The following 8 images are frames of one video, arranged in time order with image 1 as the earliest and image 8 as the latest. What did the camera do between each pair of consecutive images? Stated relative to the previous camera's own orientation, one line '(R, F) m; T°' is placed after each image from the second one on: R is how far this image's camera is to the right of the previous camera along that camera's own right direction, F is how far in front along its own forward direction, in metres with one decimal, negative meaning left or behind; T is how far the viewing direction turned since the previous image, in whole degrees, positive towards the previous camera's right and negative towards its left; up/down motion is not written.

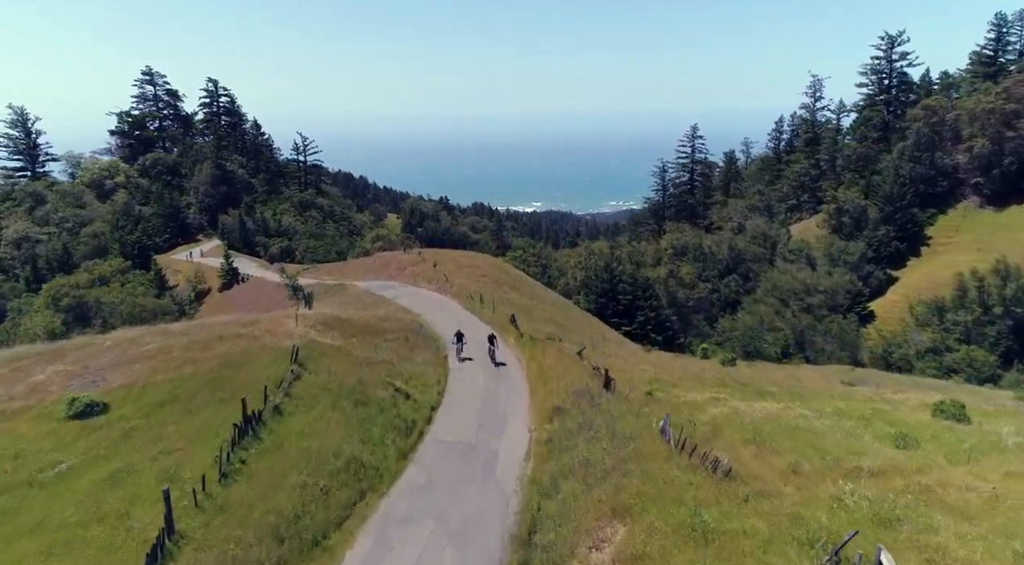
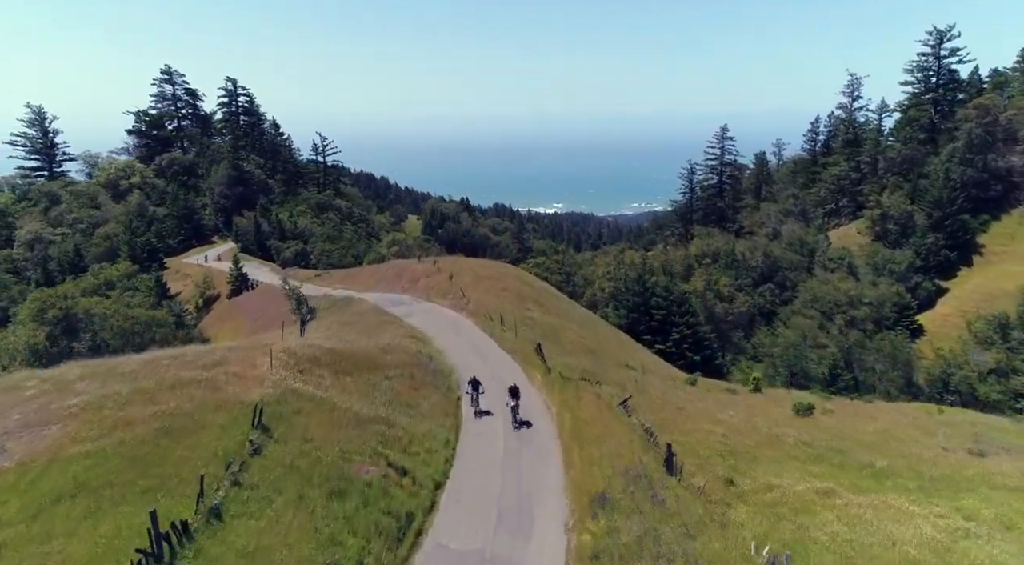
(-0.2, +5.3) m; -2°
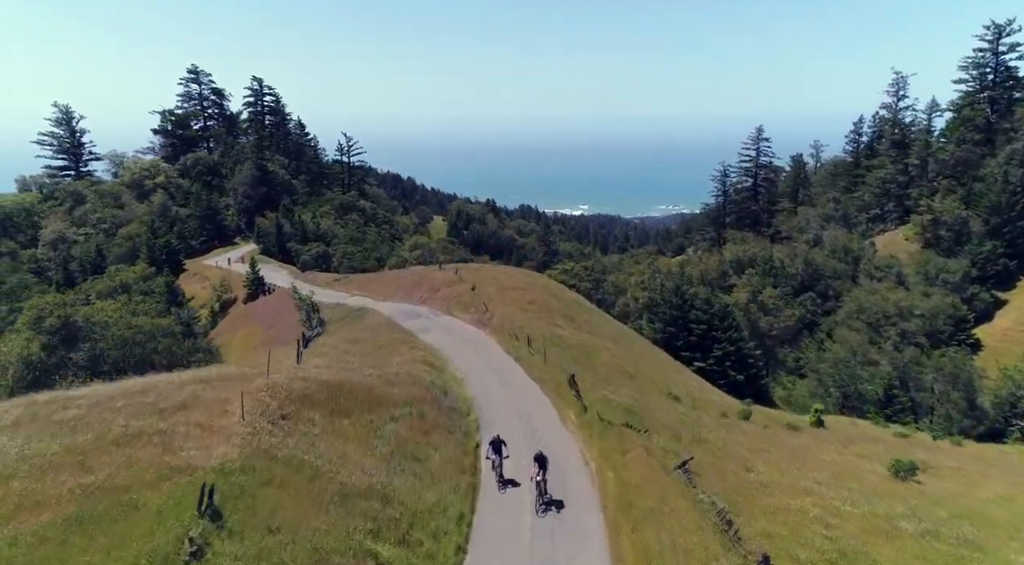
(-0.2, +4.3) m; -2°
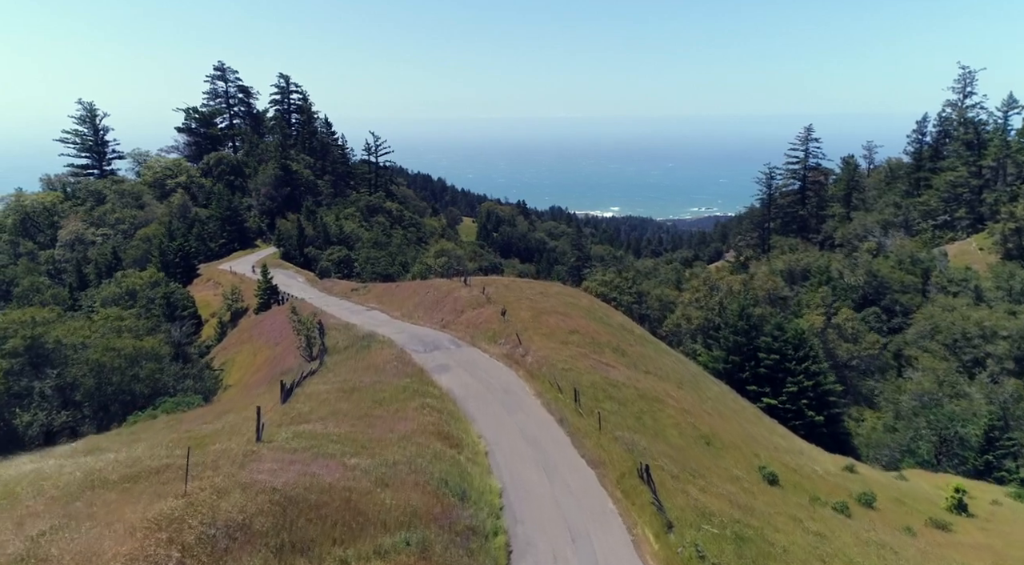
(-0.5, +7.8) m; -2°
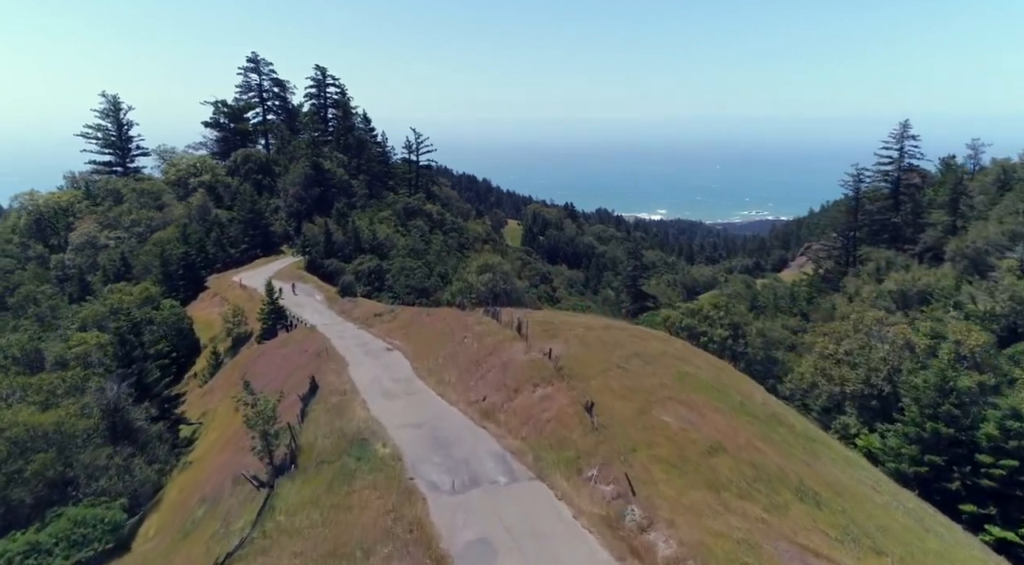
(-1.6, +16.2) m; -3°
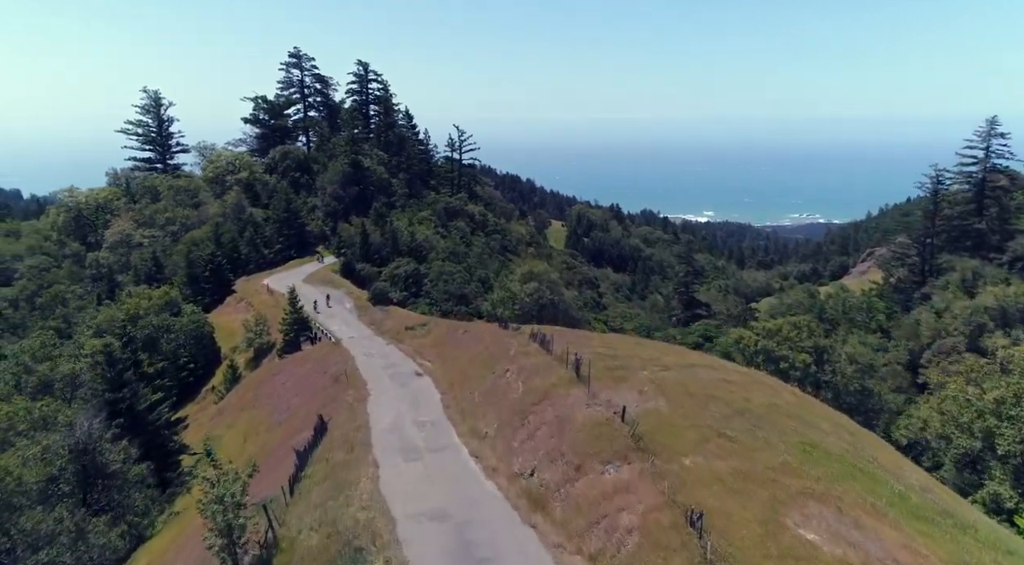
(-0.6, +7.5) m; -3°
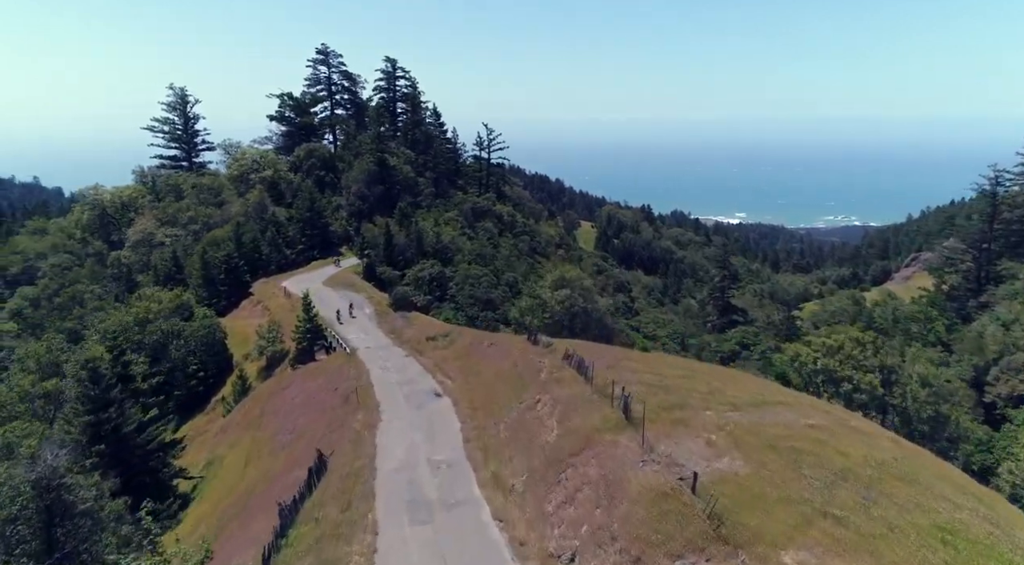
(-0.2, +4.9) m; -2°
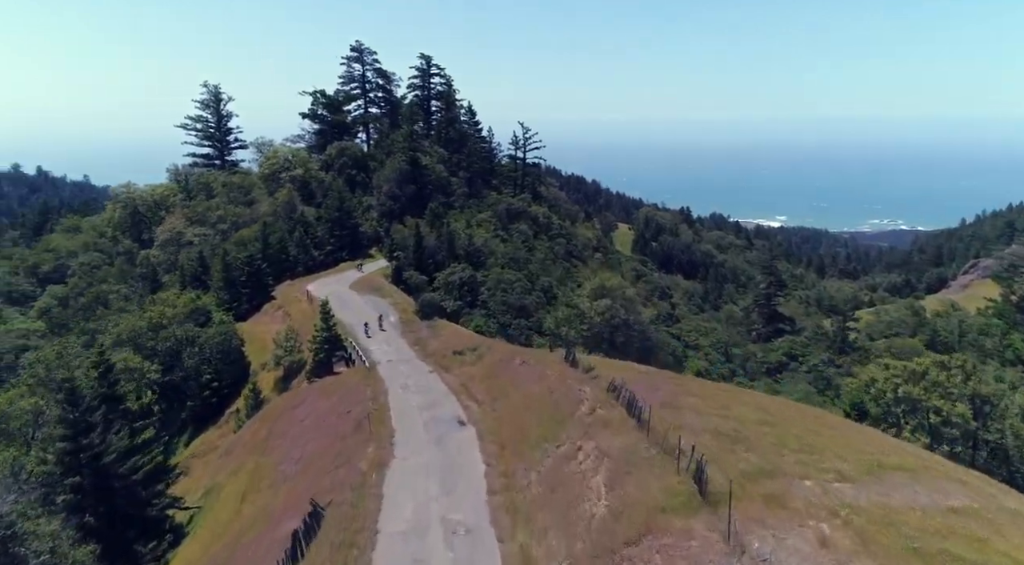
(-0.1, +5.1) m; -3°
